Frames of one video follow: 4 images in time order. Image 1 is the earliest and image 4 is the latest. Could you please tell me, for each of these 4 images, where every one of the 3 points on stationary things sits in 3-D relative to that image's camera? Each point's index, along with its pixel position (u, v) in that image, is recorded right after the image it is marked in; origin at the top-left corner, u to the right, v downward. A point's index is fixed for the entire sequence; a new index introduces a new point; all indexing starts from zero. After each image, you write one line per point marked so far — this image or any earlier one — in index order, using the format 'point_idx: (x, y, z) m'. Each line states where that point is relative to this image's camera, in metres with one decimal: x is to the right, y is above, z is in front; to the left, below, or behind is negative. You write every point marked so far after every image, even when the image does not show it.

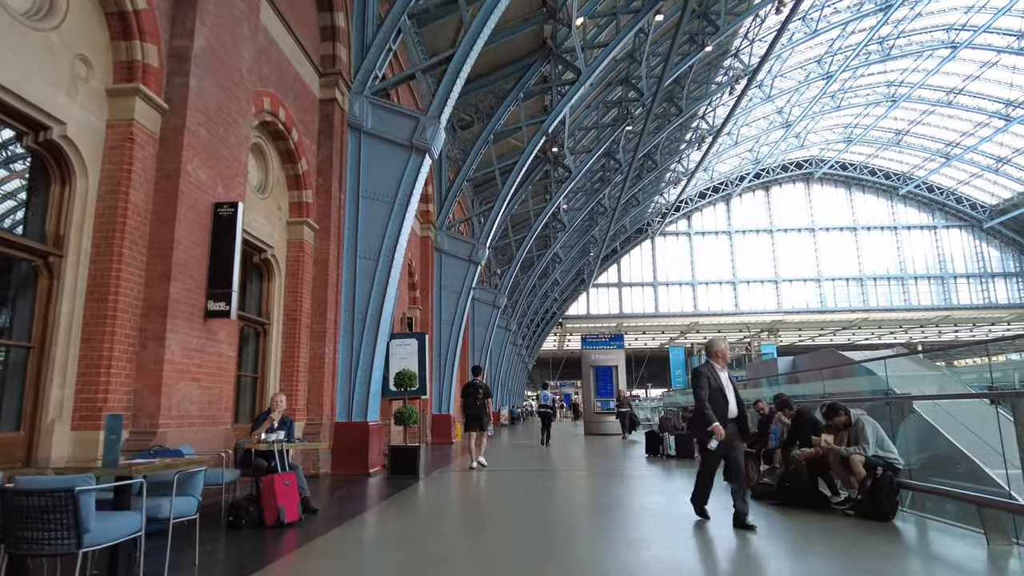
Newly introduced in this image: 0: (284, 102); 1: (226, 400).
0: (-3.2, +2.6, +9.2) m
1: (-3.0, -1.2, +6.8) m
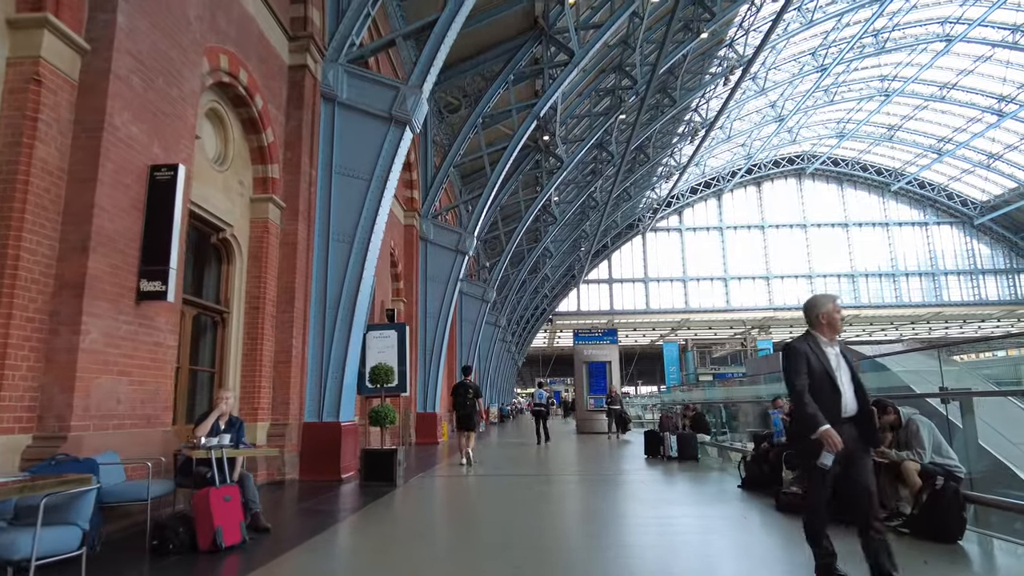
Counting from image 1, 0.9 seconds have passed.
0: (-3.4, +2.8, +8.2) m
1: (-3.1, -1.0, +5.8) m
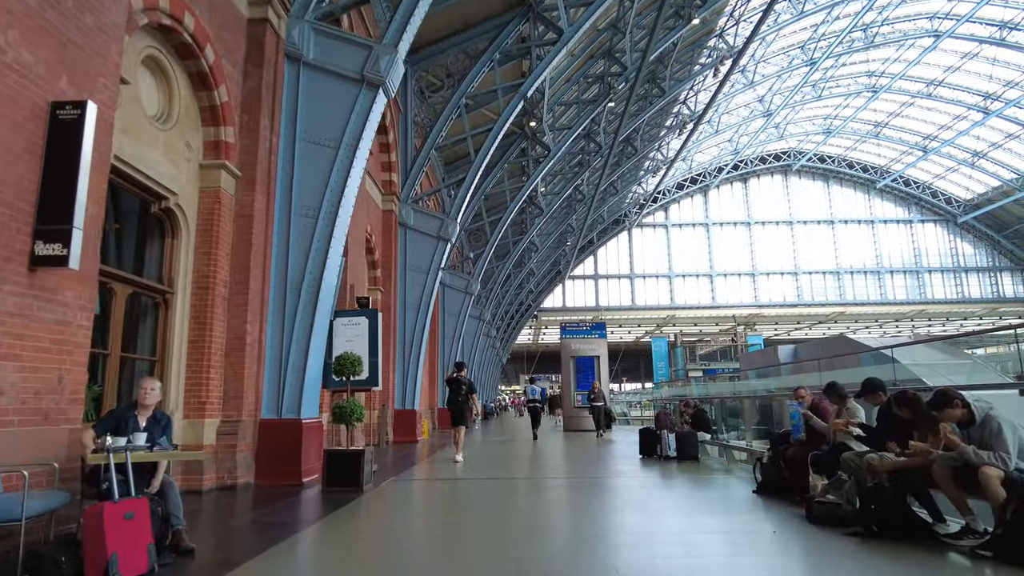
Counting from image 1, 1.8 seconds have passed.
0: (-3.5, +3.1, +7.1) m
1: (-3.2, -0.7, +4.7) m
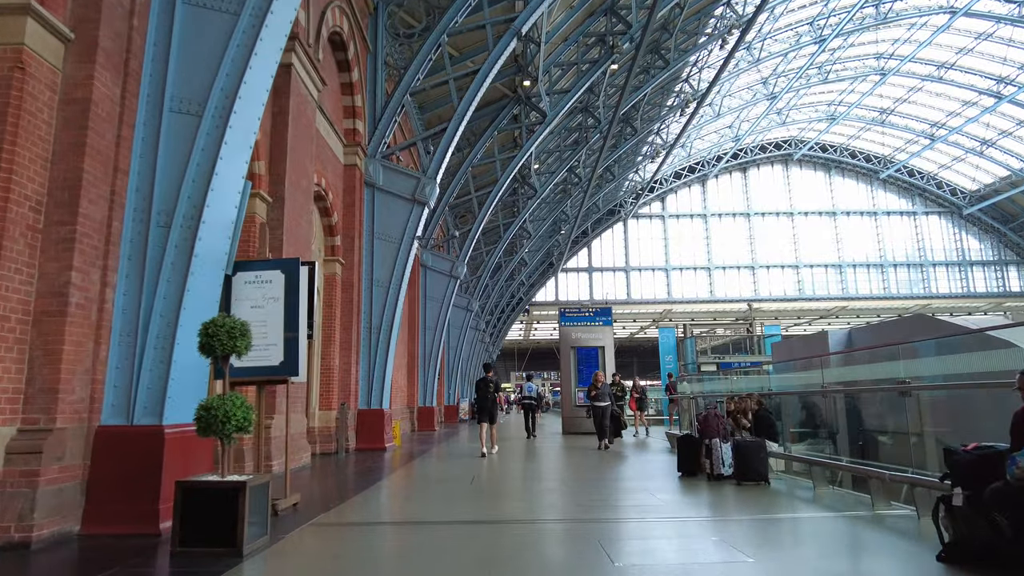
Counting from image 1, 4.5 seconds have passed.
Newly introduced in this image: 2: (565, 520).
0: (-3.5, +3.6, +4.1) m
1: (-3.2, -0.2, +1.7) m
2: (+0.6, -2.1, +5.9) m
